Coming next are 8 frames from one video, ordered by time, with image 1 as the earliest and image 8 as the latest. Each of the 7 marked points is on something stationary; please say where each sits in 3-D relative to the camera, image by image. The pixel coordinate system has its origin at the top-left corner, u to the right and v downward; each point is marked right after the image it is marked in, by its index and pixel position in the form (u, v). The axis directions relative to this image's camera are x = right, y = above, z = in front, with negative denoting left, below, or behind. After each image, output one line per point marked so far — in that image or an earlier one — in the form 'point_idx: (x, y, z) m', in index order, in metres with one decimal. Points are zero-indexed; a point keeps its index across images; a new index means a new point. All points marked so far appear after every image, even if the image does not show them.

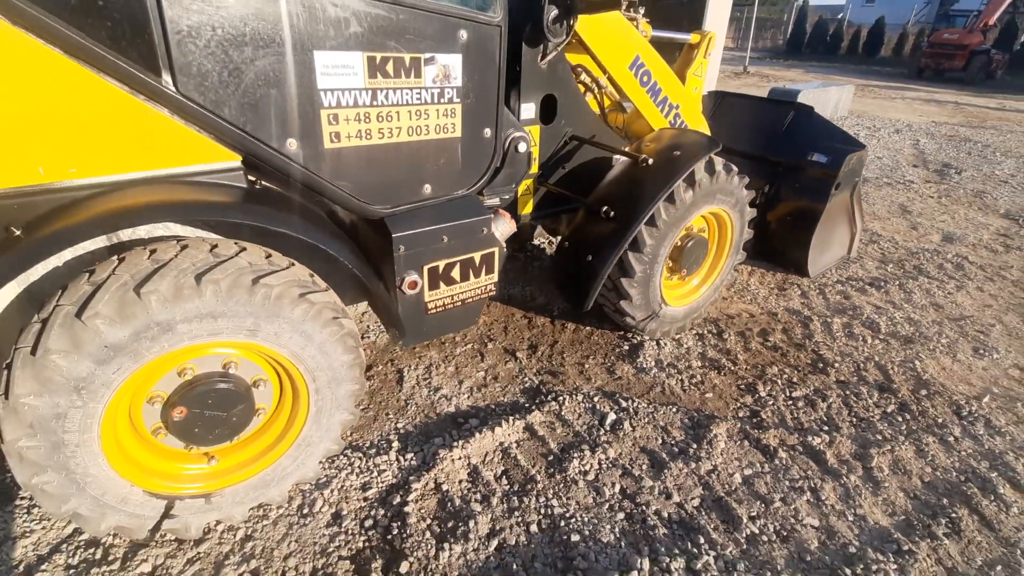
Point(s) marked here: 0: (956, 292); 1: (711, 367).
0: (+3.2, 0.0, +3.8) m
1: (+1.1, -0.4, +2.9) m
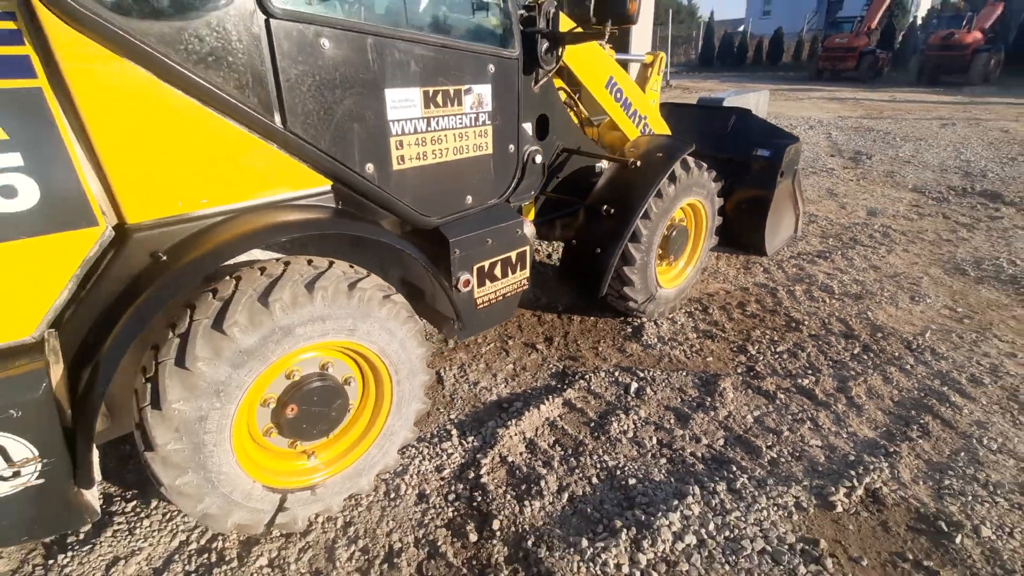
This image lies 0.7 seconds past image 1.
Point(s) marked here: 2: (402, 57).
0: (+3.2, +0.3, +4.4) m
1: (+1.2, -0.3, +3.3) m
2: (-0.4, +0.9, +1.9) m
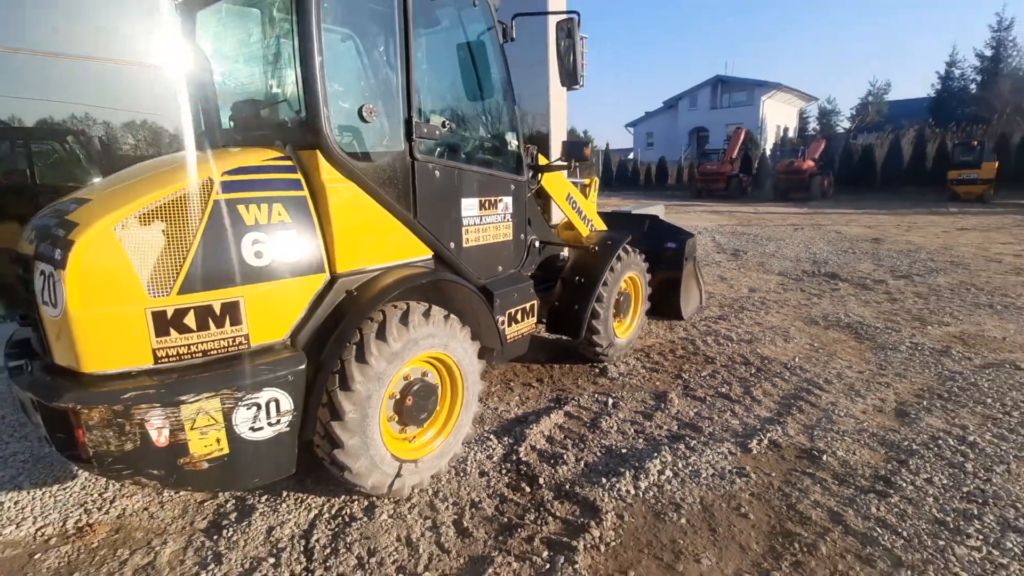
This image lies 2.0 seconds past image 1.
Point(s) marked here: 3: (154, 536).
0: (+3.0, -0.3, +6.0) m
1: (+1.2, -0.7, +4.5) m
2: (-0.3, +0.7, +3.1) m
3: (-1.8, -1.3, +2.6) m
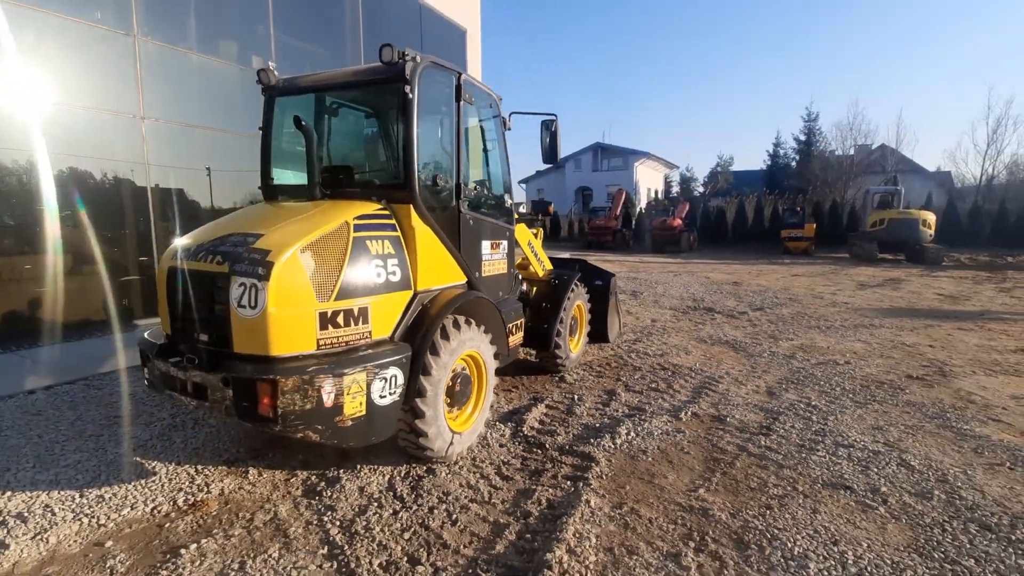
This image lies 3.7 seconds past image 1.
0: (+2.3, -0.7, +7.7) m
1: (+1.0, -1.0, +5.8) m
2: (-0.2, +0.5, +4.3) m
3: (-1.6, -1.4, +3.3) m
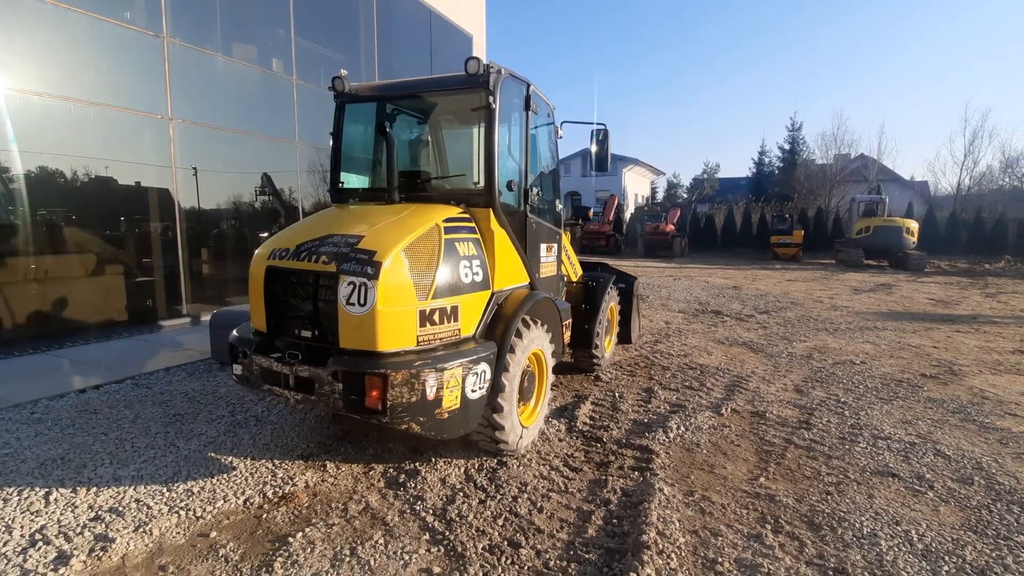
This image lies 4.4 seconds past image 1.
0: (+2.7, -0.8, +7.9) m
1: (+1.4, -1.0, +6.0) m
2: (+0.3, +0.5, +4.5) m
3: (-1.1, -1.3, +3.4) m
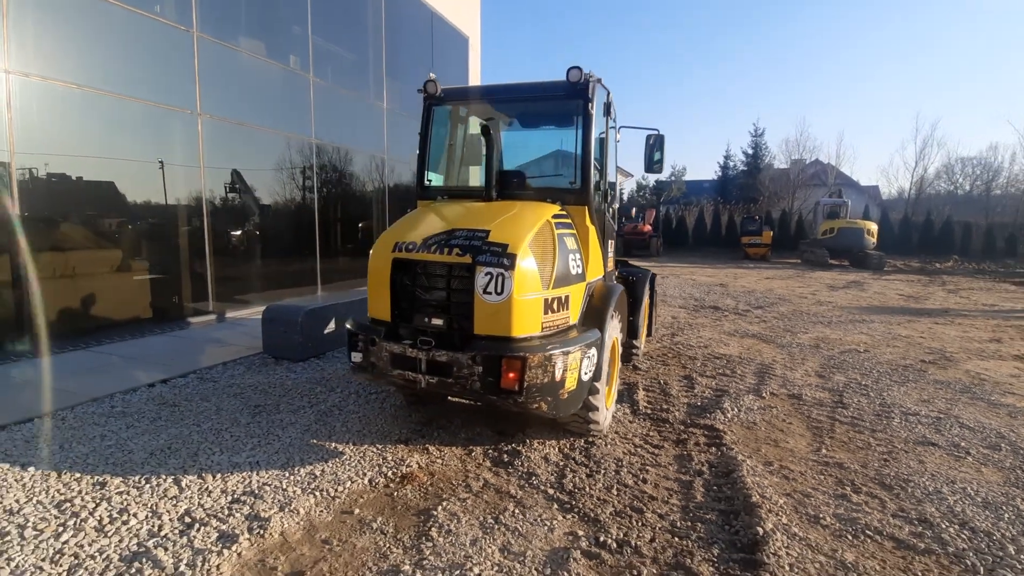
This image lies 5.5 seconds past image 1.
0: (+3.1, -0.7, +8.4) m
1: (+1.9, -0.9, +6.4) m
2: (+0.9, +0.6, +4.8) m
3: (-0.3, -1.3, +3.6) m
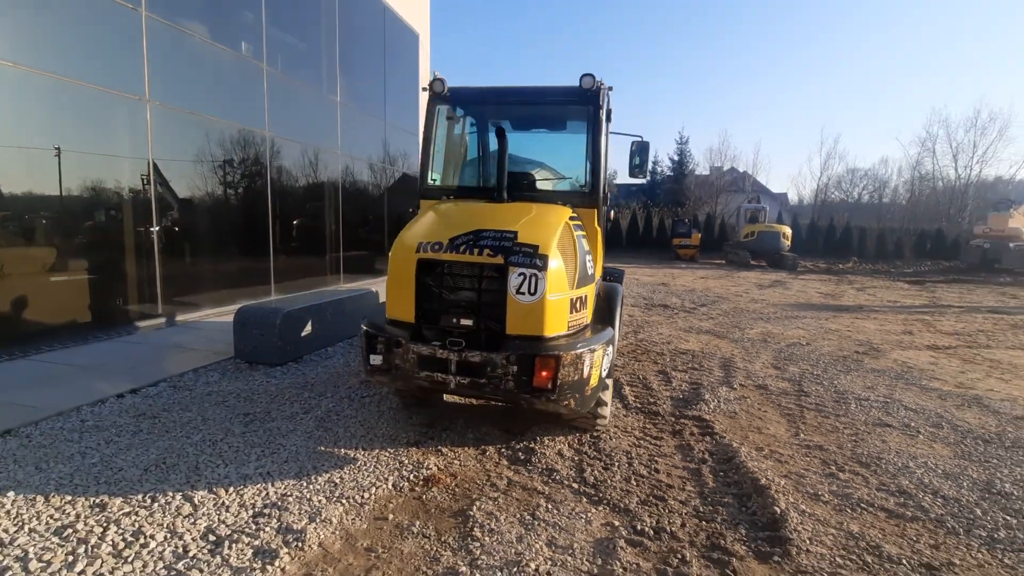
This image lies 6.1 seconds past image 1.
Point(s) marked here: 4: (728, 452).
0: (+2.5, -0.7, +8.9) m
1: (+1.6, -0.9, +6.7) m
2: (+0.9, +0.6, +5.0) m
3: (-0.2, -1.3, +3.6) m
4: (+1.7, -1.3, +4.1) m
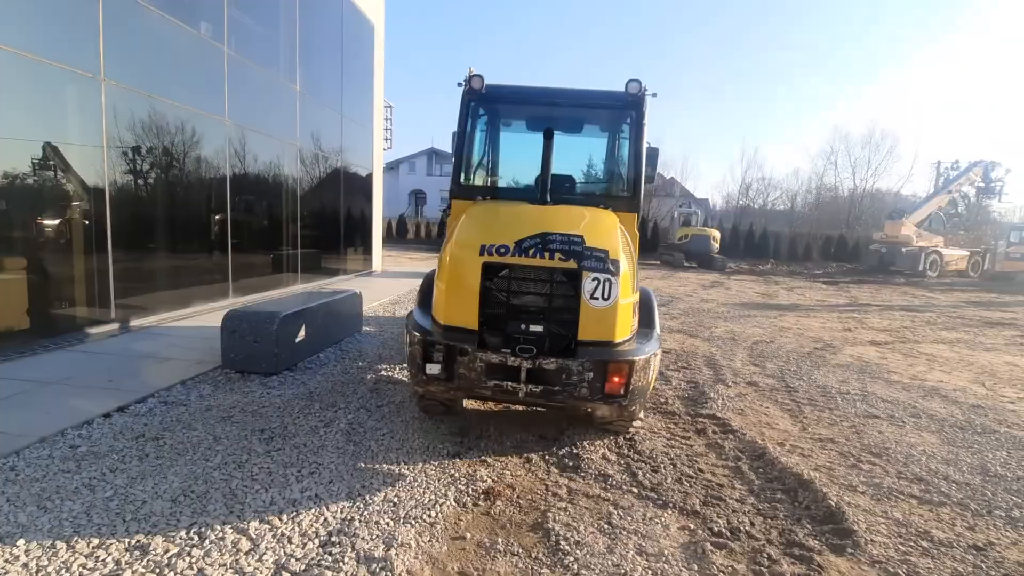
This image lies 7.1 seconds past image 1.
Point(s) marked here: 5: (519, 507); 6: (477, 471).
0: (+2.1, -0.7, +9.1) m
1: (+1.6, -1.0, +6.9) m
2: (+1.0, +0.5, +5.0) m
3: (+0.2, -1.3, +3.5) m
4: (+2.0, -1.3, +4.3) m
5: (0.0, -1.4, +3.2) m
6: (-0.3, -1.3, +3.6) m
